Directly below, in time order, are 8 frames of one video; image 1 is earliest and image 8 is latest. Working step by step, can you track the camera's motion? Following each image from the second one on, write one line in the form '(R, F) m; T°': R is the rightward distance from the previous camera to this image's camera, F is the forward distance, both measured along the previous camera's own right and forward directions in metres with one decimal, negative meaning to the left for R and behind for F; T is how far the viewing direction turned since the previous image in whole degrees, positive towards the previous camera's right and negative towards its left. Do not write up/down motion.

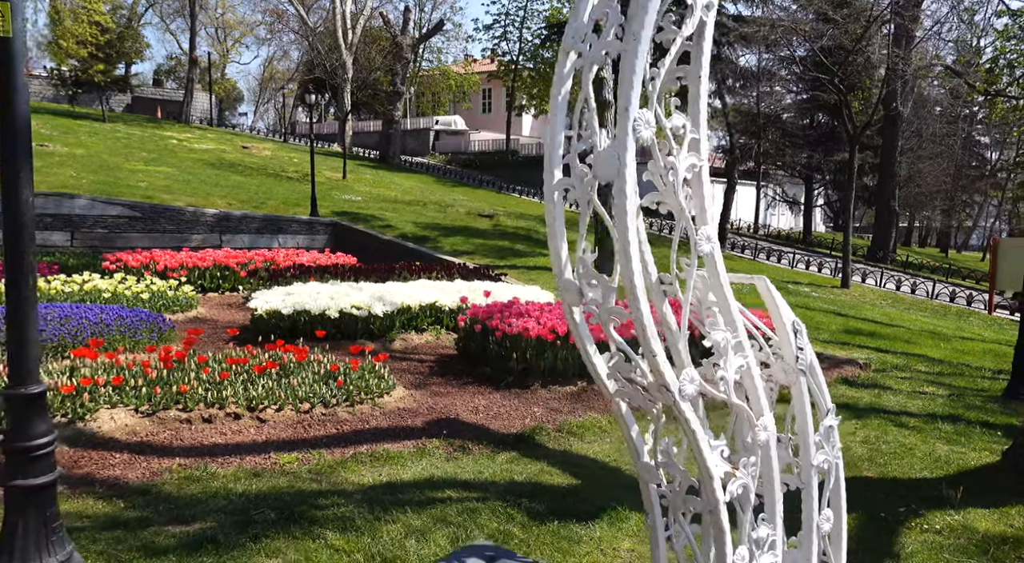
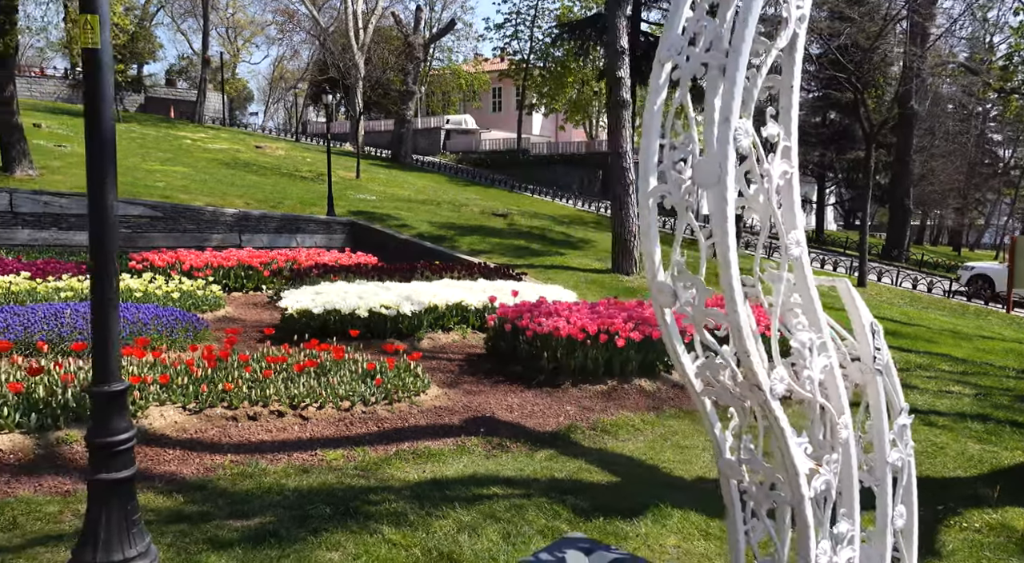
(-0.2, -0.1) m; 0°
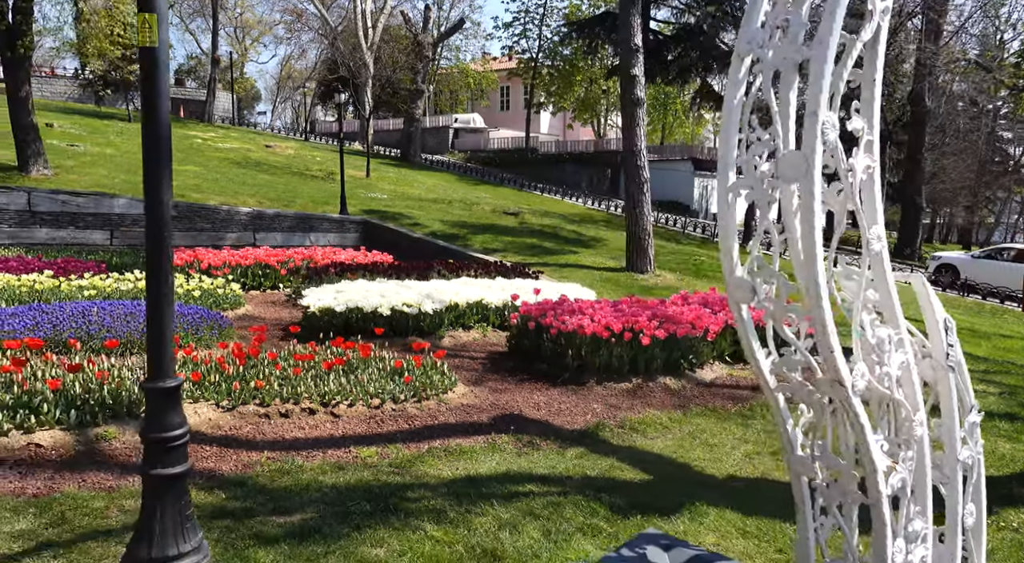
(-0.2, 0.0) m; 0°
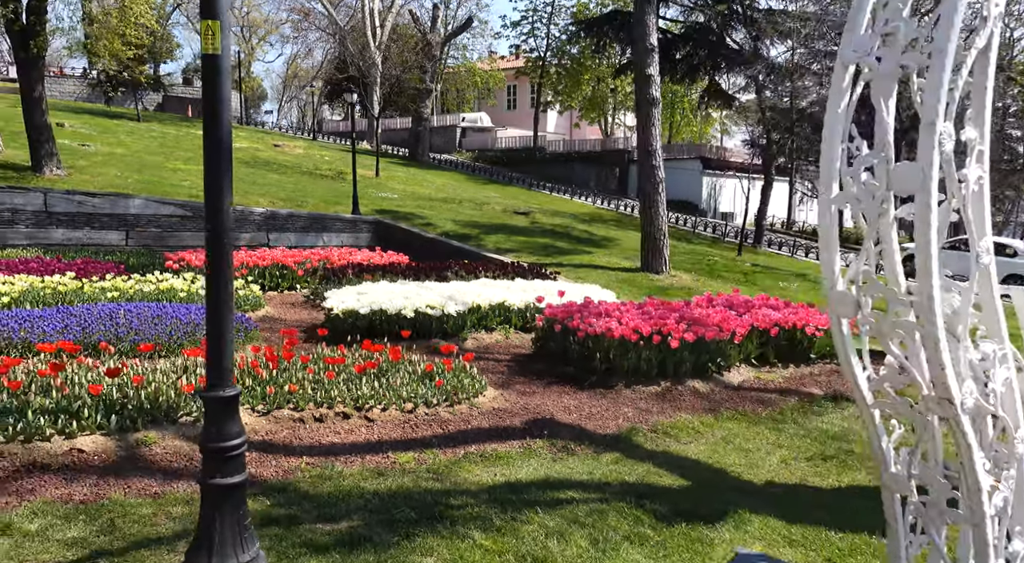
(-0.2, 0.0) m; 0°
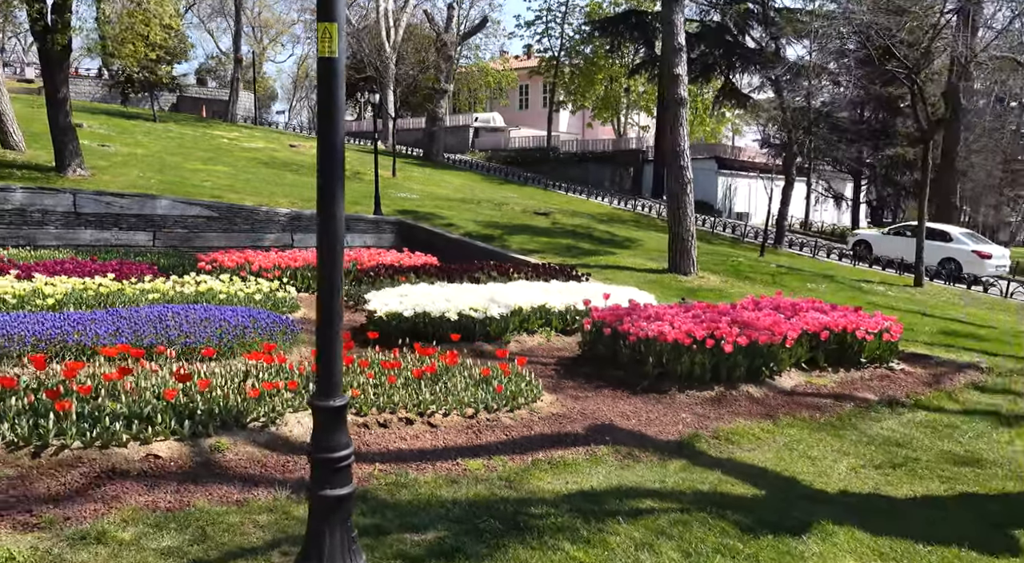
(-0.4, +0.1) m; 0°
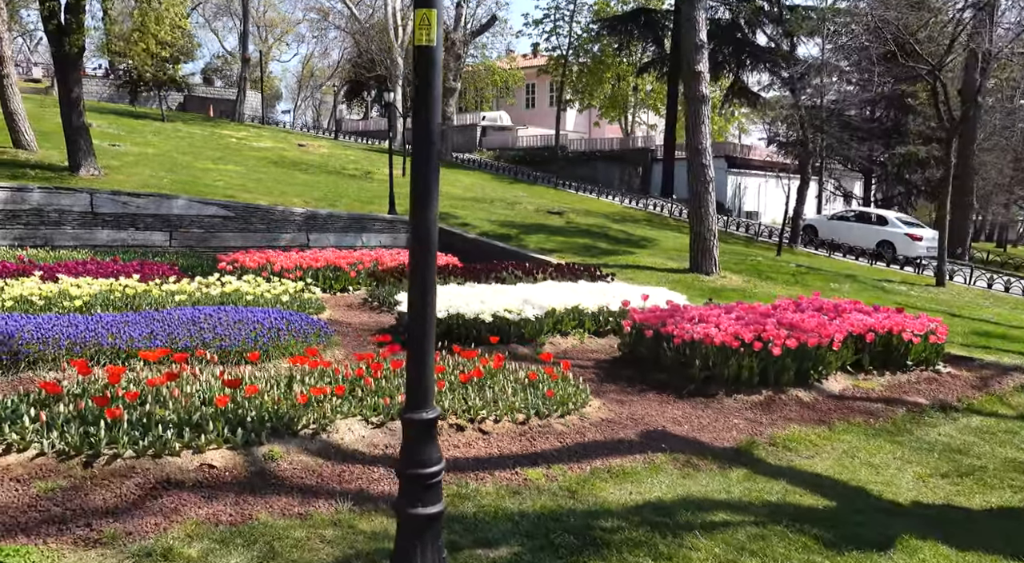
(-0.3, +0.2) m; 0°
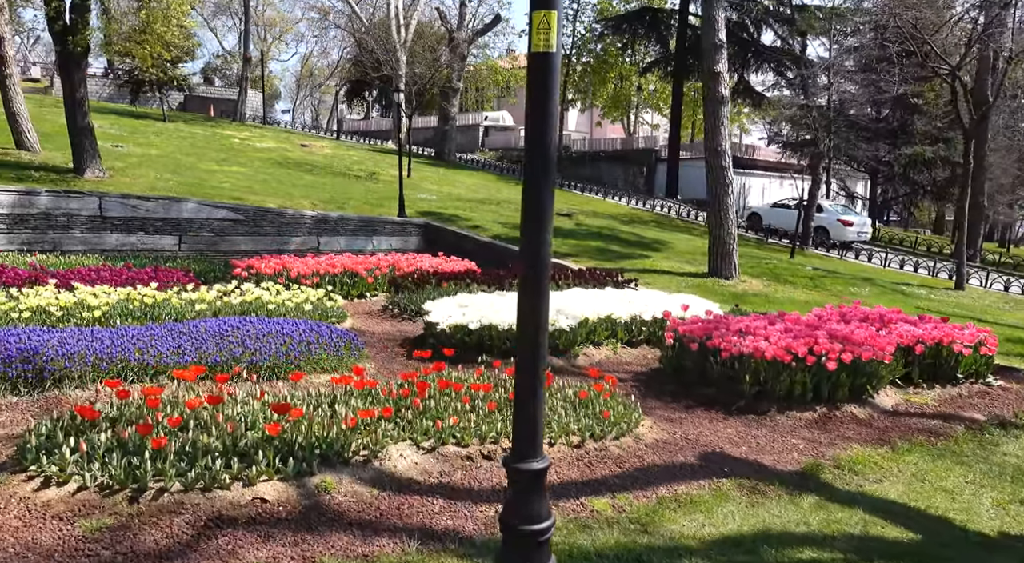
(-0.4, +0.3) m; 0°
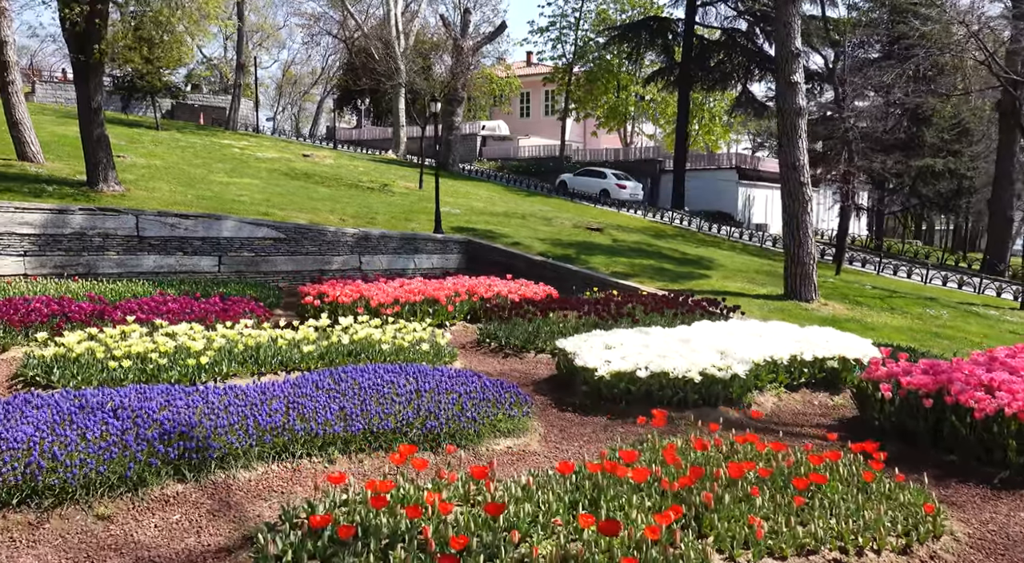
(-1.7, +1.2) m; +2°
